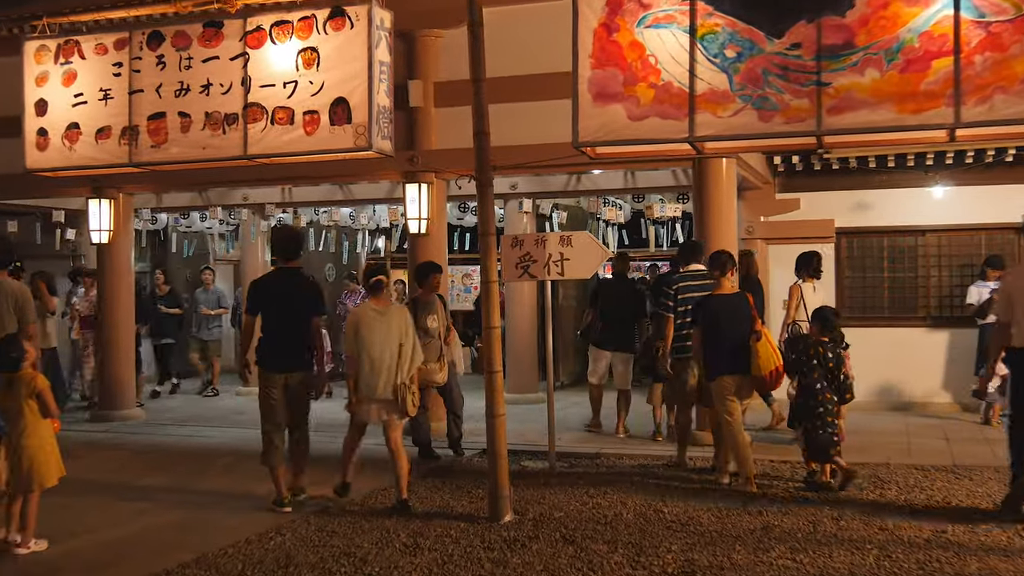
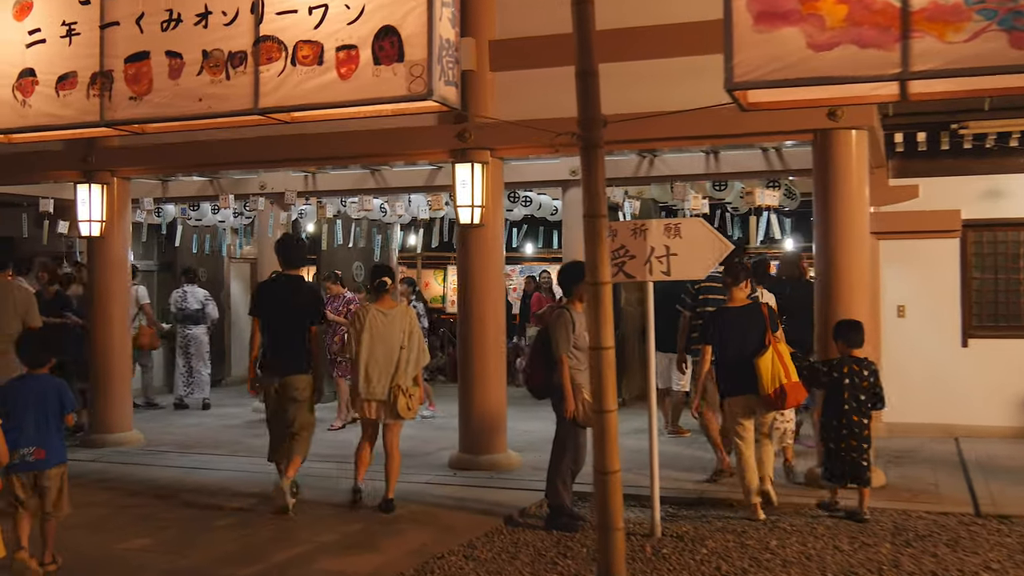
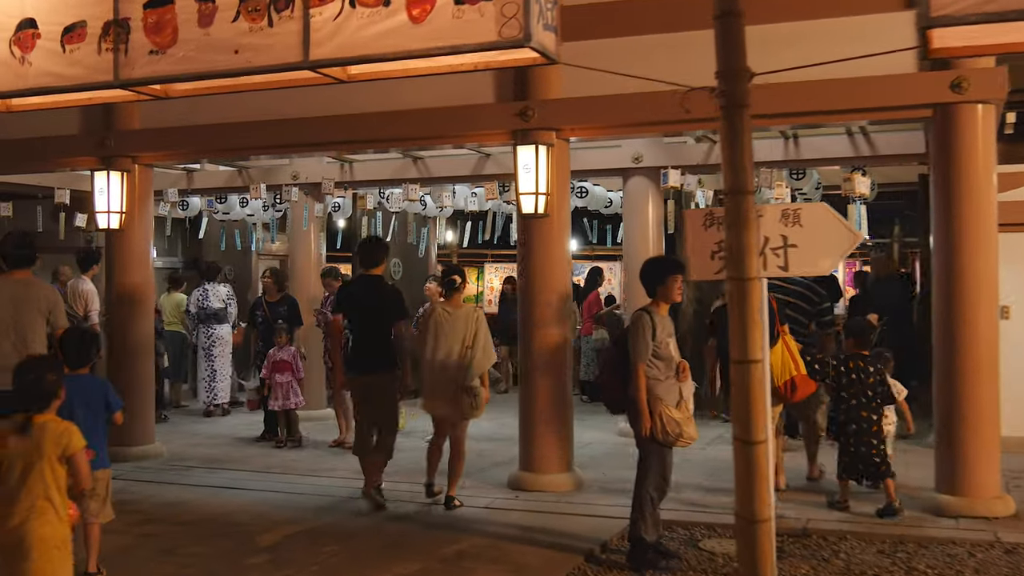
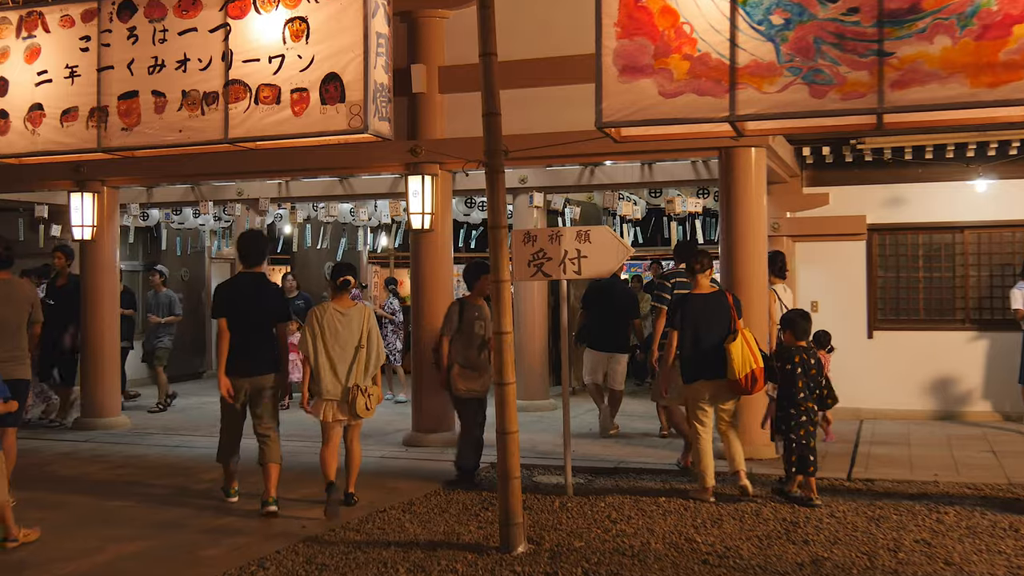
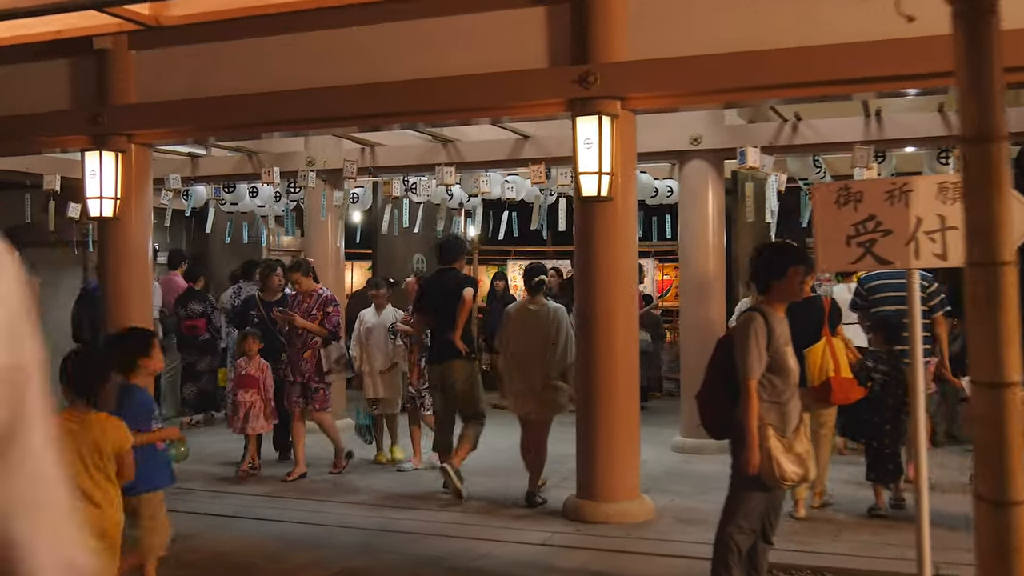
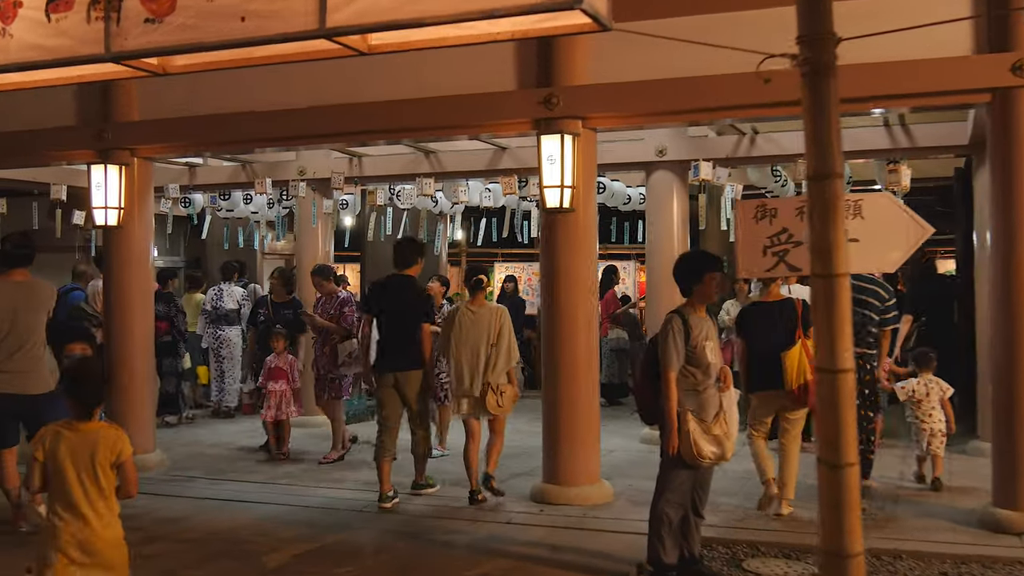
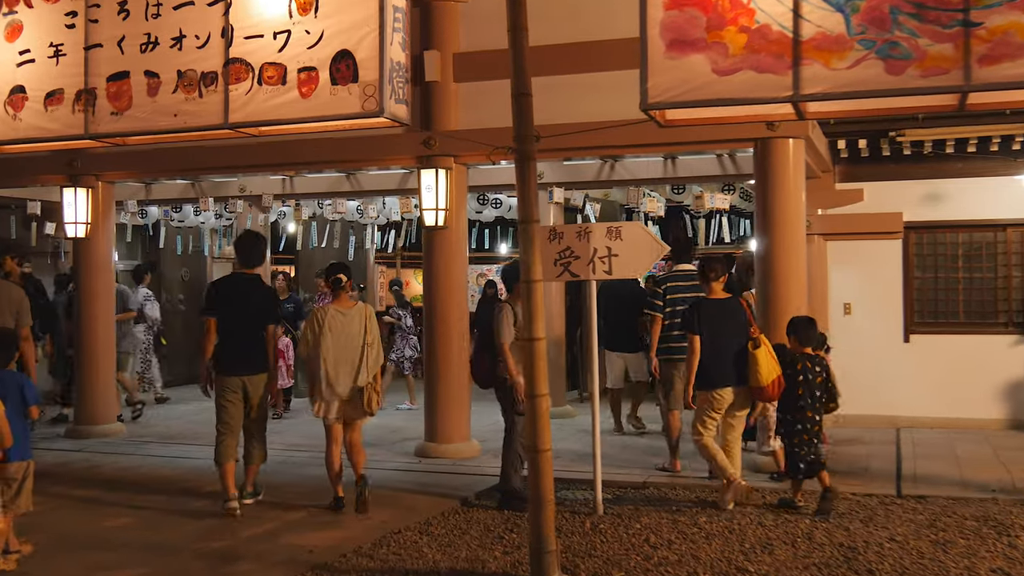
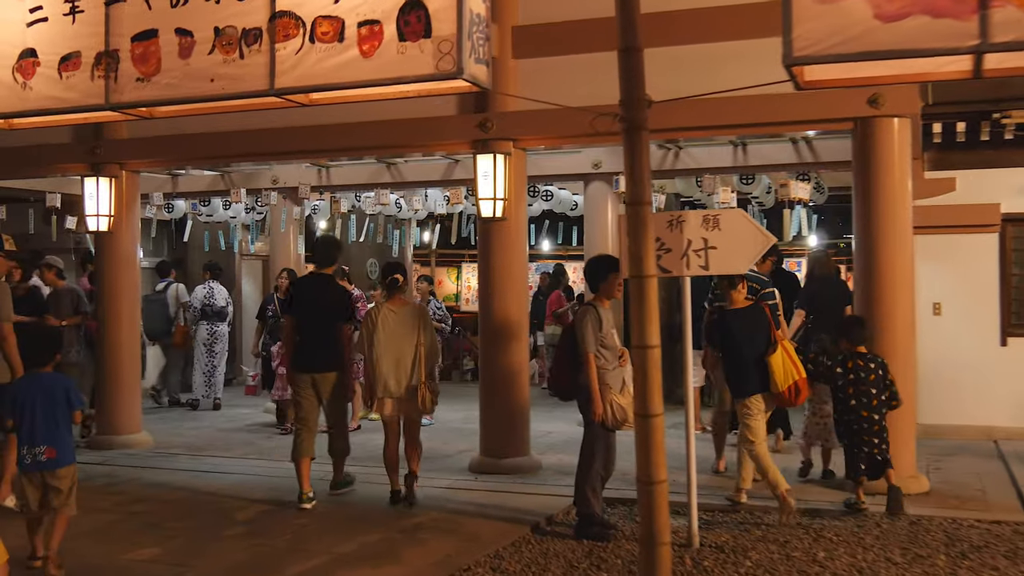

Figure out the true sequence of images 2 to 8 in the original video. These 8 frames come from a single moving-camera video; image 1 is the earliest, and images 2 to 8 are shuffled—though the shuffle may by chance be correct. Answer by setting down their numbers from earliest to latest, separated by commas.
4, 7, 2, 8, 3, 6, 5
